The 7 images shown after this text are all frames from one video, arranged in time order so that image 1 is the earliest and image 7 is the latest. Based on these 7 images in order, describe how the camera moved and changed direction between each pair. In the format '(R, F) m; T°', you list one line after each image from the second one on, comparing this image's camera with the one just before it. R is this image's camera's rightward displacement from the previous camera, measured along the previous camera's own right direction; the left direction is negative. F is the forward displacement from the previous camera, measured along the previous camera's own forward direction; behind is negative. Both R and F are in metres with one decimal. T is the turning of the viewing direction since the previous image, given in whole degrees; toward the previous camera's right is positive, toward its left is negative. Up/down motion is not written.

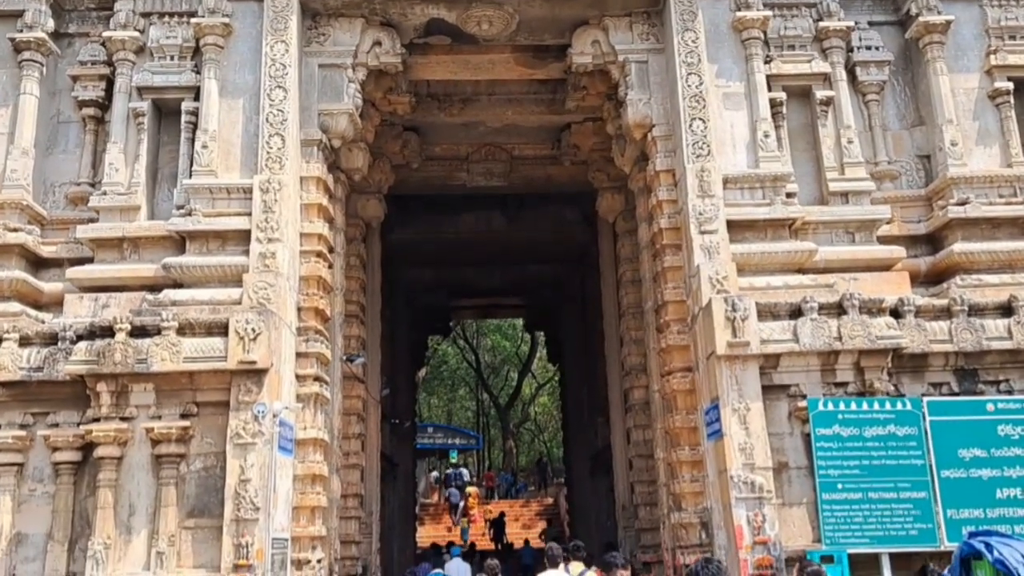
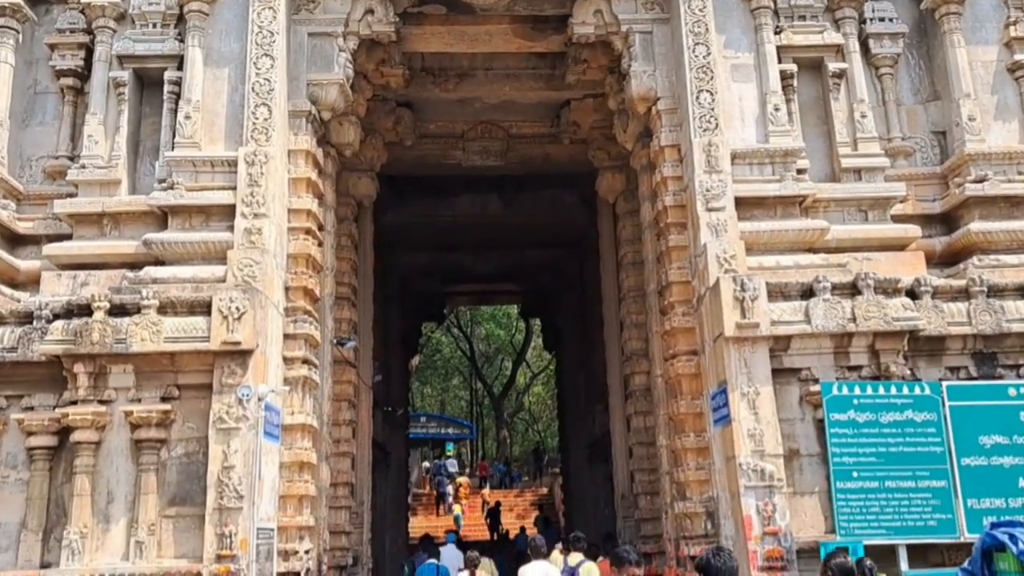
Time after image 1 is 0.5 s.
(0.0, +0.4) m; 0°
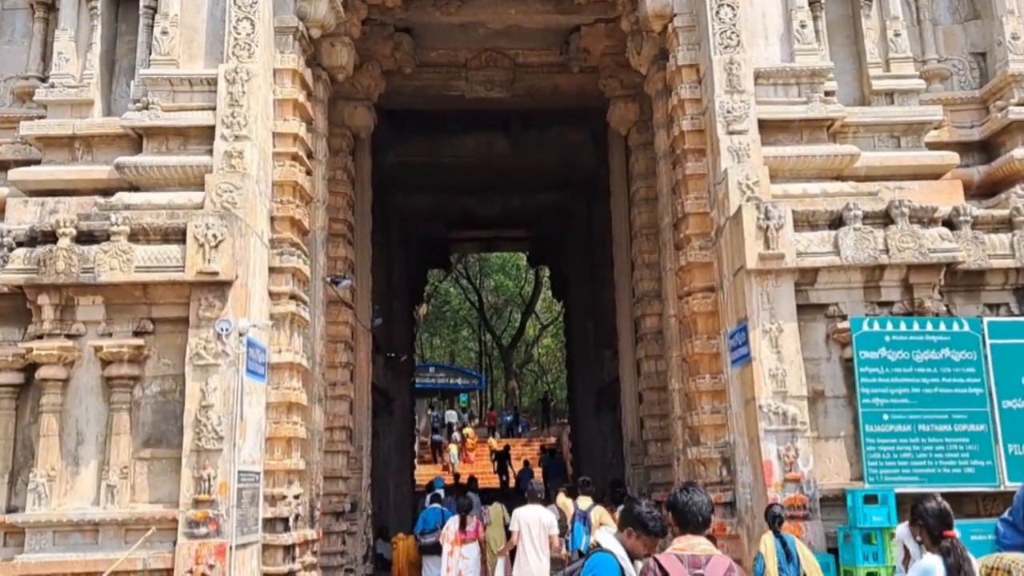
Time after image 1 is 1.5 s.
(+0.1, +0.6) m; -1°
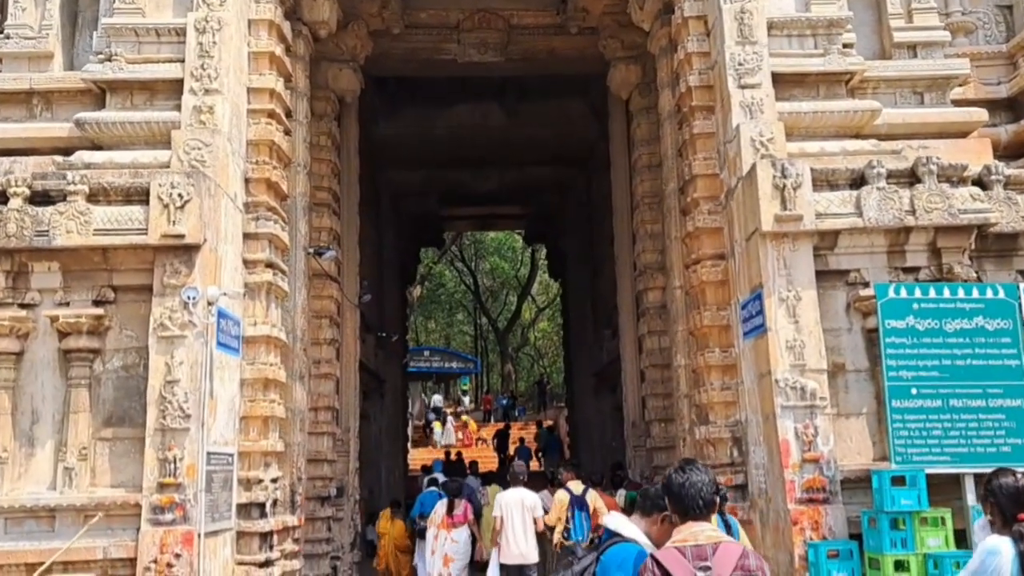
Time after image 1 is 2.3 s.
(0.0, +0.5) m; 0°
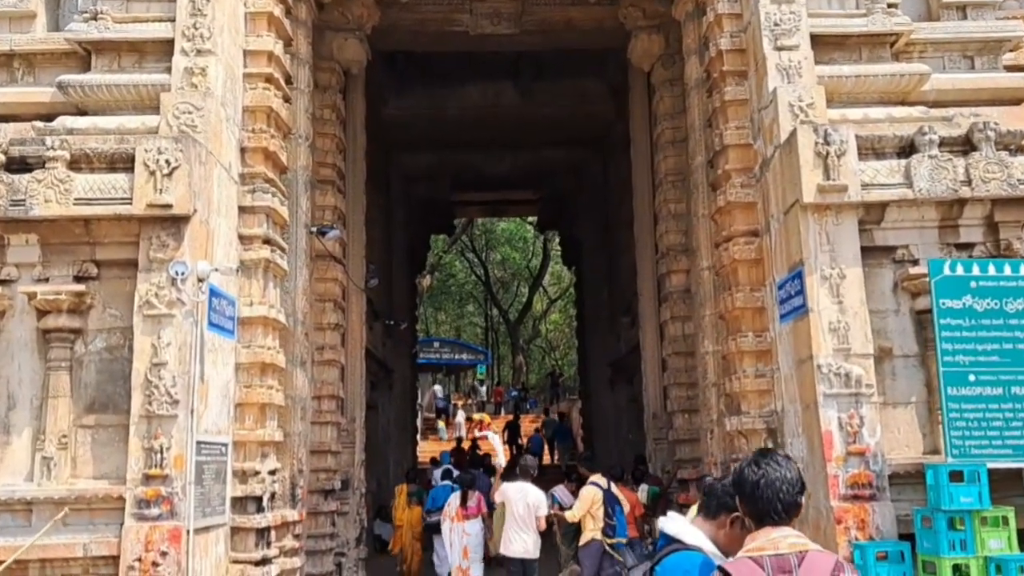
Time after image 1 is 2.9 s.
(0.0, +0.5) m; -1°
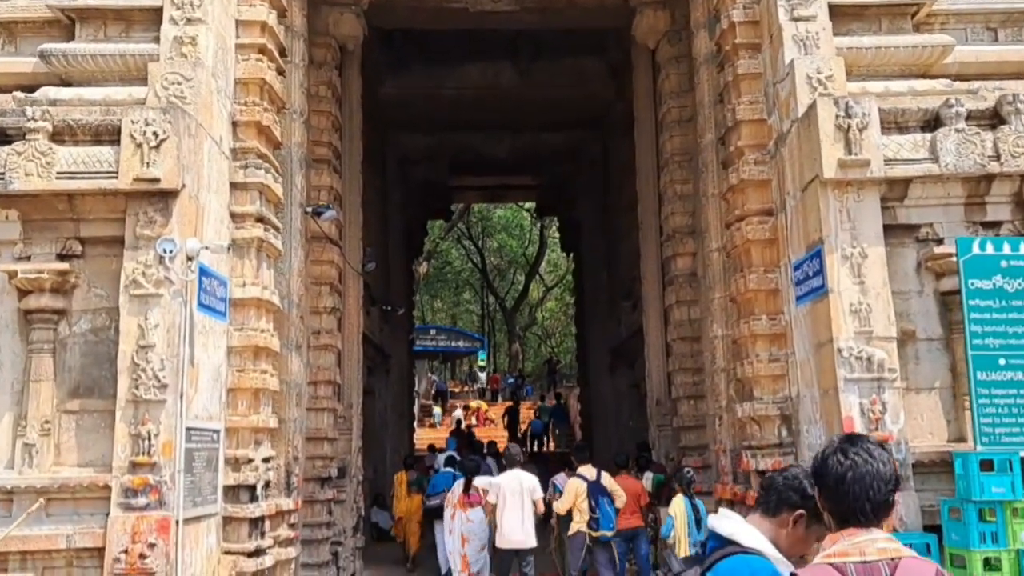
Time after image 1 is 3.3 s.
(-0.1, +0.3) m; 0°
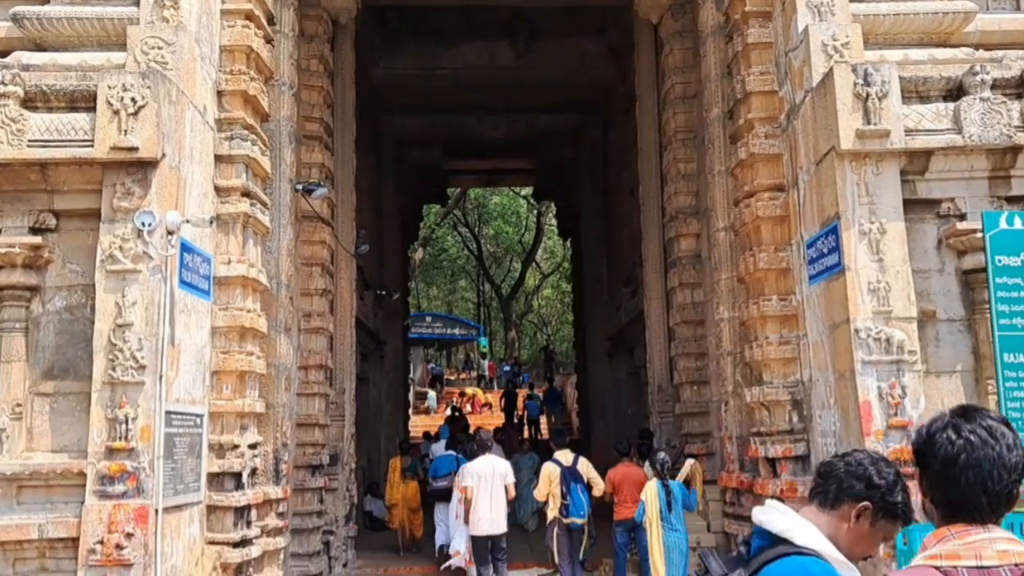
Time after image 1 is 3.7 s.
(0.0, +0.3) m; 0°
